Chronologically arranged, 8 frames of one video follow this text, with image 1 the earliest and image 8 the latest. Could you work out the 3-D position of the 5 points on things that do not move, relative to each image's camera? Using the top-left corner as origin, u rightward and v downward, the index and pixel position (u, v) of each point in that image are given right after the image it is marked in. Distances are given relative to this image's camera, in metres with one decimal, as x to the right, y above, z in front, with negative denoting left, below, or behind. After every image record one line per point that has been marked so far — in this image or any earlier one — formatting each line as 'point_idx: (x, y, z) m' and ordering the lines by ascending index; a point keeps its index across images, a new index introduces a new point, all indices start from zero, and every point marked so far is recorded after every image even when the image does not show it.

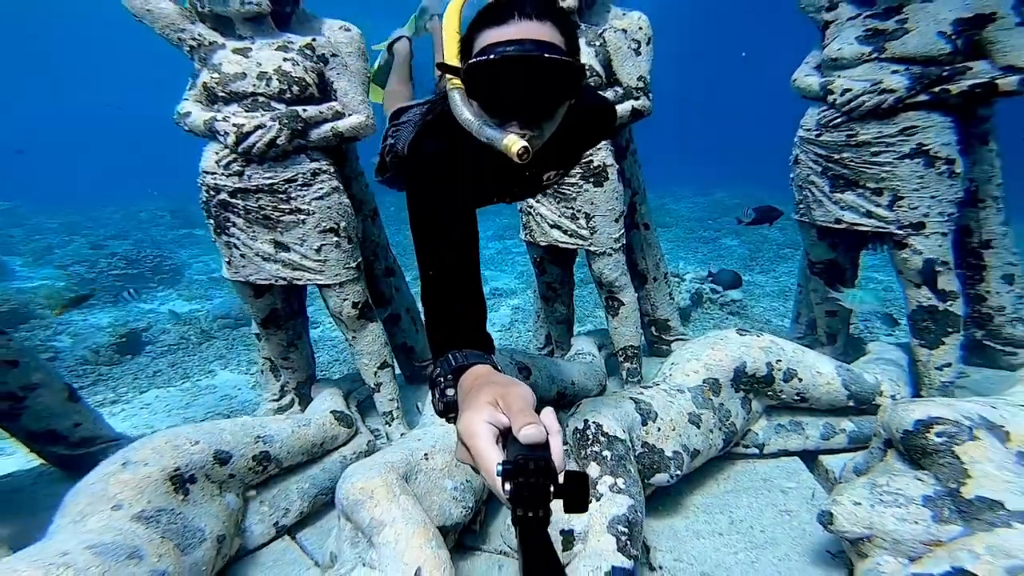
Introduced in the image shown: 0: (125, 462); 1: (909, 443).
0: (-1.4, -0.6, +2.1) m
1: (+1.1, -0.4, +1.7) m
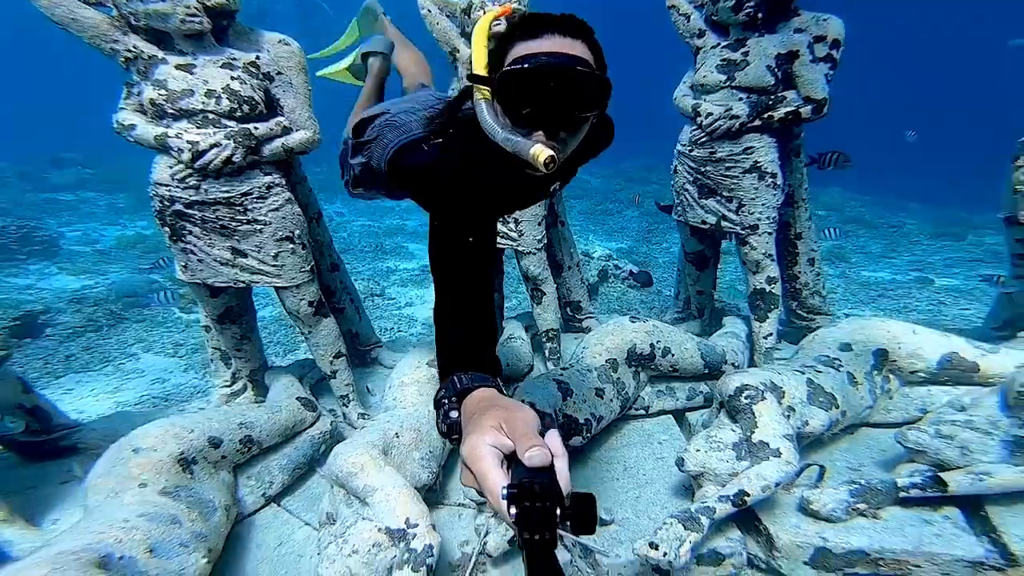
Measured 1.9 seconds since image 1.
0: (-1.6, -0.7, +2.5) m
1: (+1.0, -0.5, +2.5) m
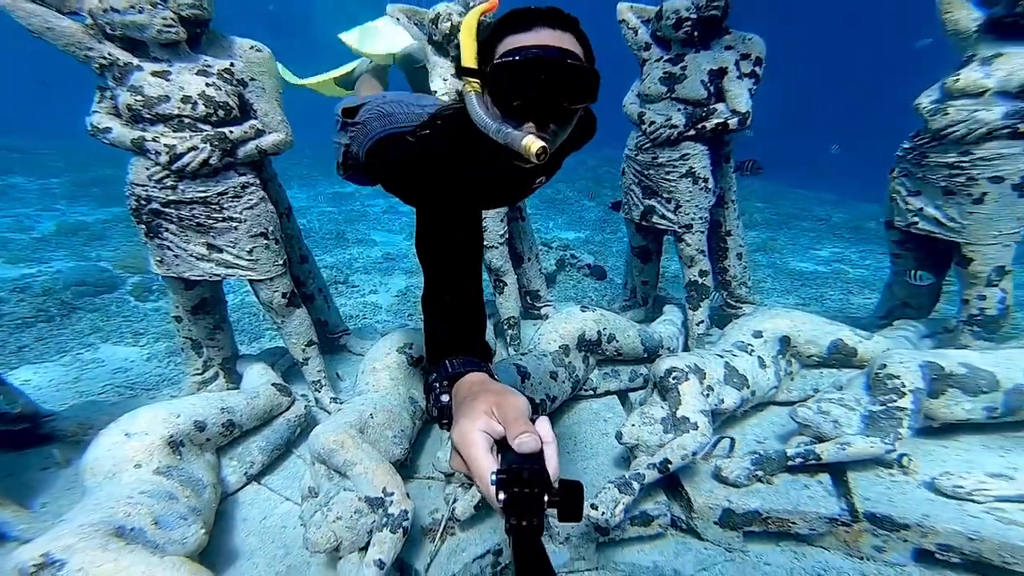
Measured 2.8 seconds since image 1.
0: (-1.8, -0.7, +2.7) m
1: (+0.8, -0.5, +2.9) m
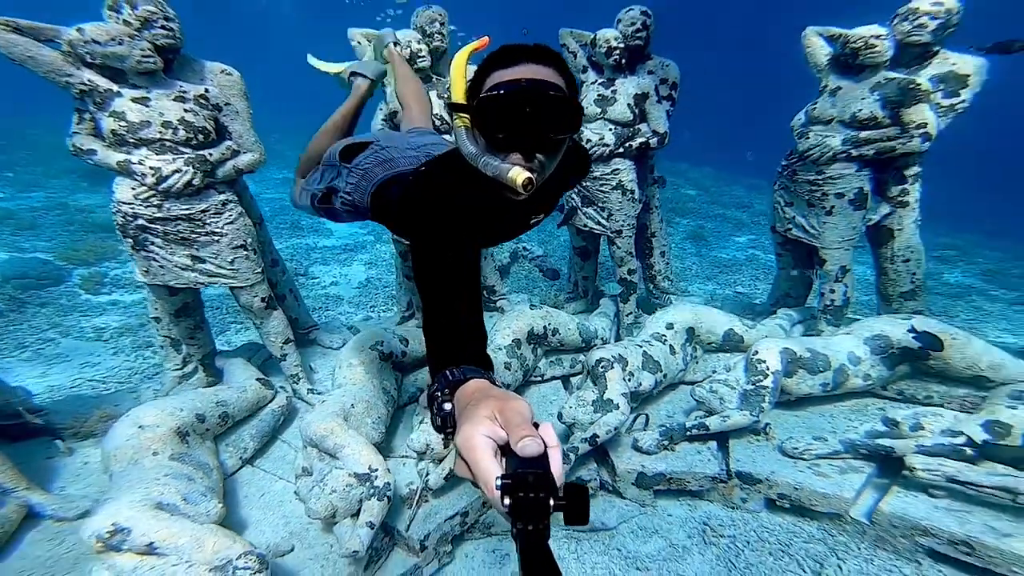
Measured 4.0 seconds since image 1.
0: (-2.0, -0.8, +3.1) m
1: (+0.5, -0.5, +3.6) m
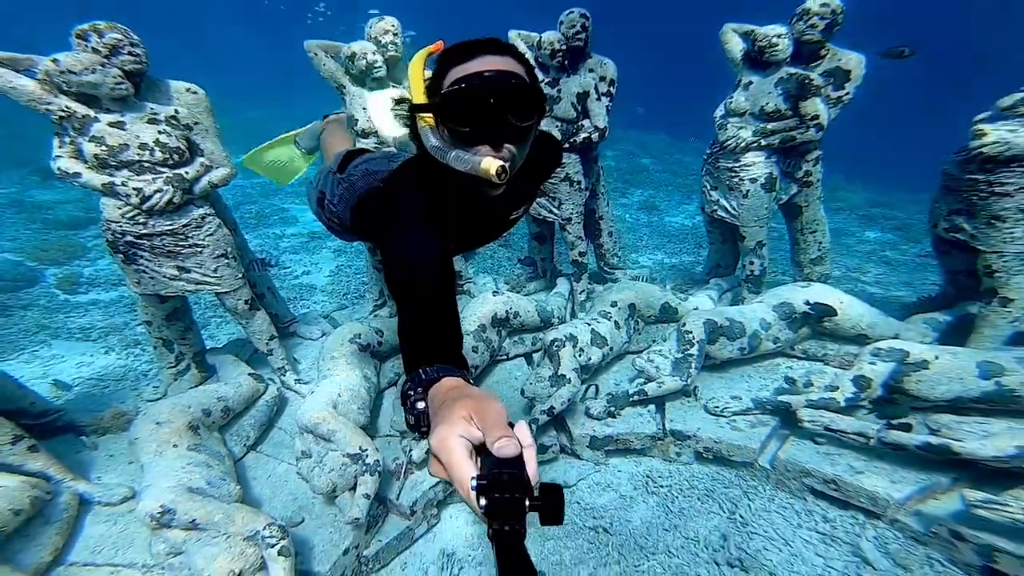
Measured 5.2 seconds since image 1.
0: (-2.2, -0.9, +3.6) m
1: (+0.3, -0.4, +4.1) m
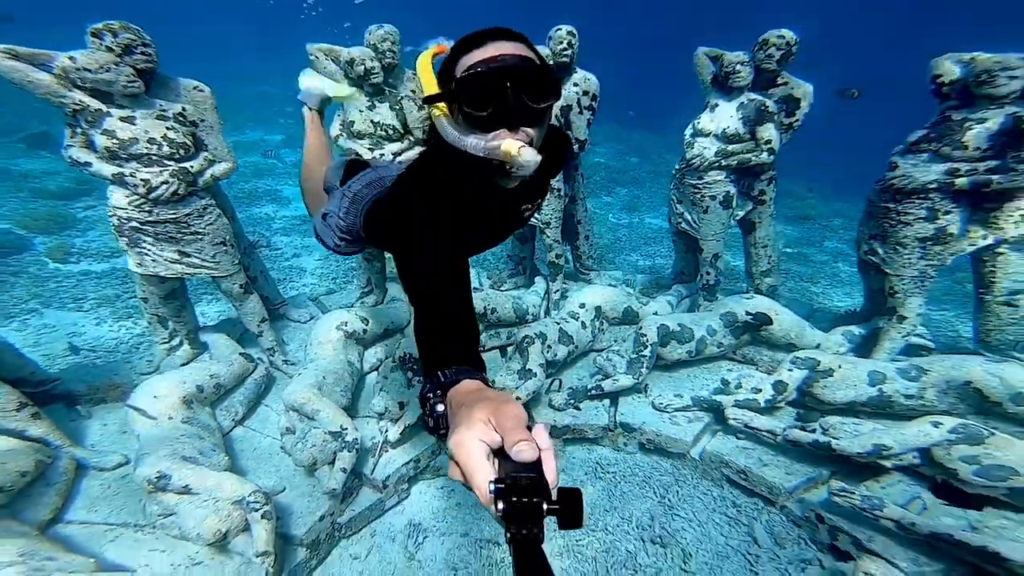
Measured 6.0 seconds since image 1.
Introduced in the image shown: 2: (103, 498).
0: (-2.5, -0.8, +3.9) m
1: (+0.1, -0.5, +4.5) m
2: (-2.5, -1.3, +3.5) m
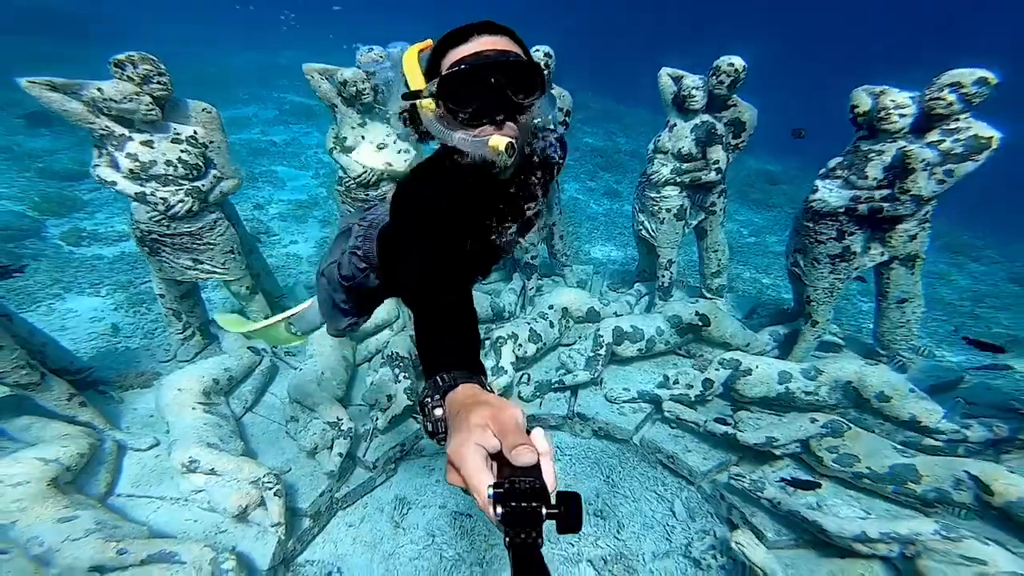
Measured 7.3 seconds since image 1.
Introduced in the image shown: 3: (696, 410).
0: (-2.7, -0.8, +4.6) m
1: (-0.2, -0.5, +5.1) m
2: (-2.8, -1.4, +4.2) m
3: (+1.4, -0.9, +4.4) m
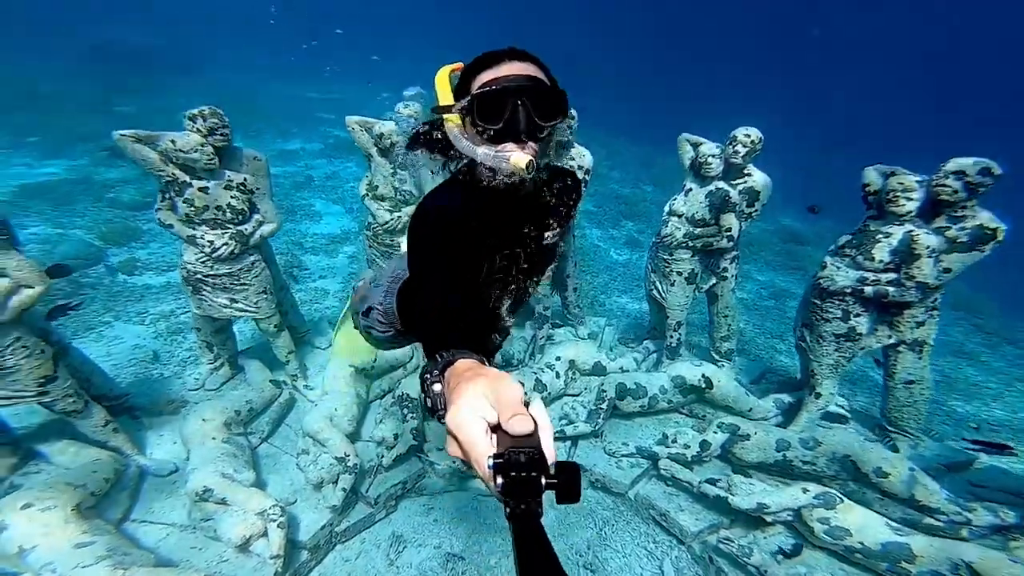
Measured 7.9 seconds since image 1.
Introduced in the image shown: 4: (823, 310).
0: (-2.7, -1.1, +4.9) m
1: (-0.1, -0.9, +5.3) m
2: (-2.8, -1.7, +4.5) m
3: (+1.4, -1.4, +4.5) m
4: (+2.5, -0.1, +4.6) m
